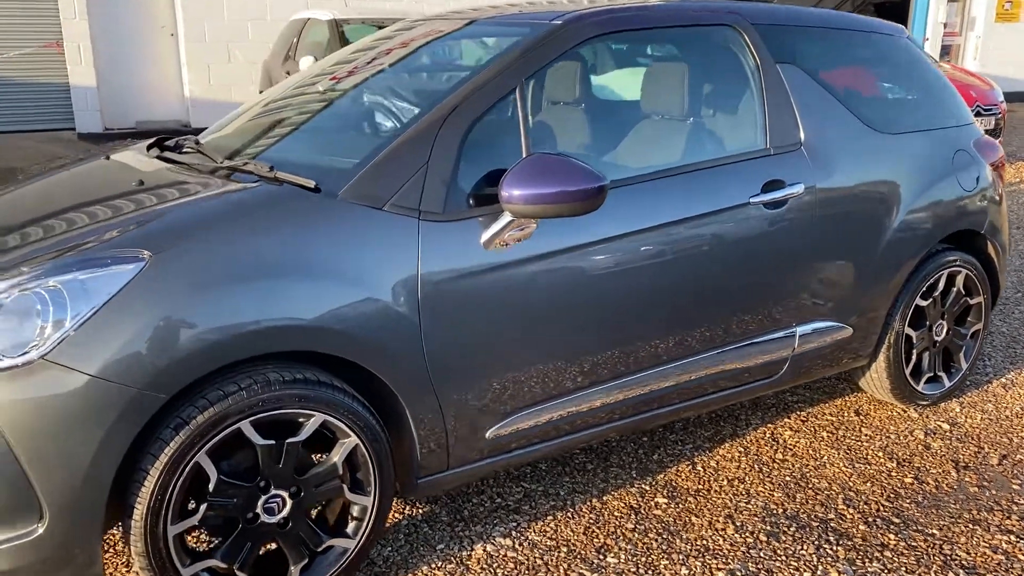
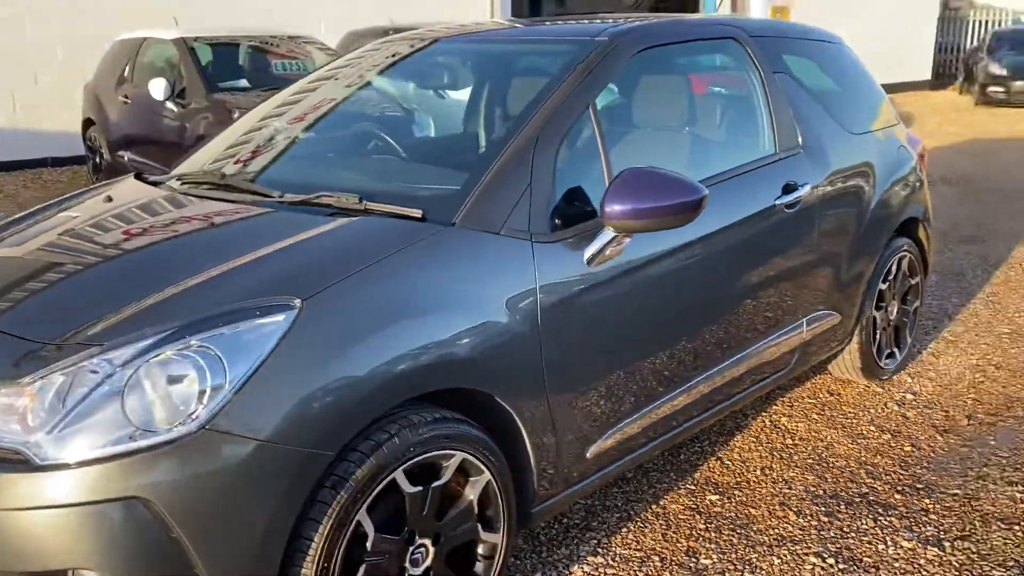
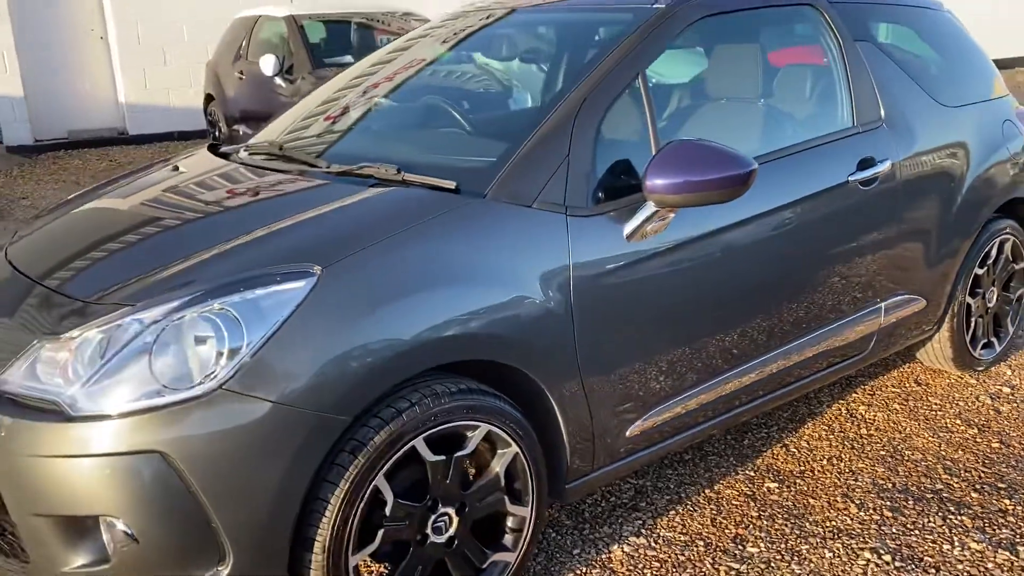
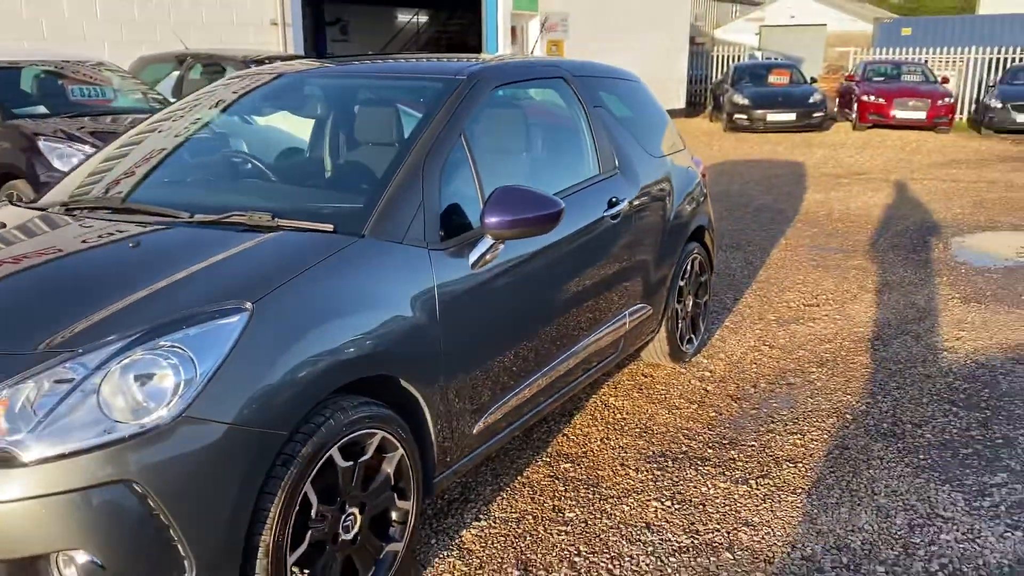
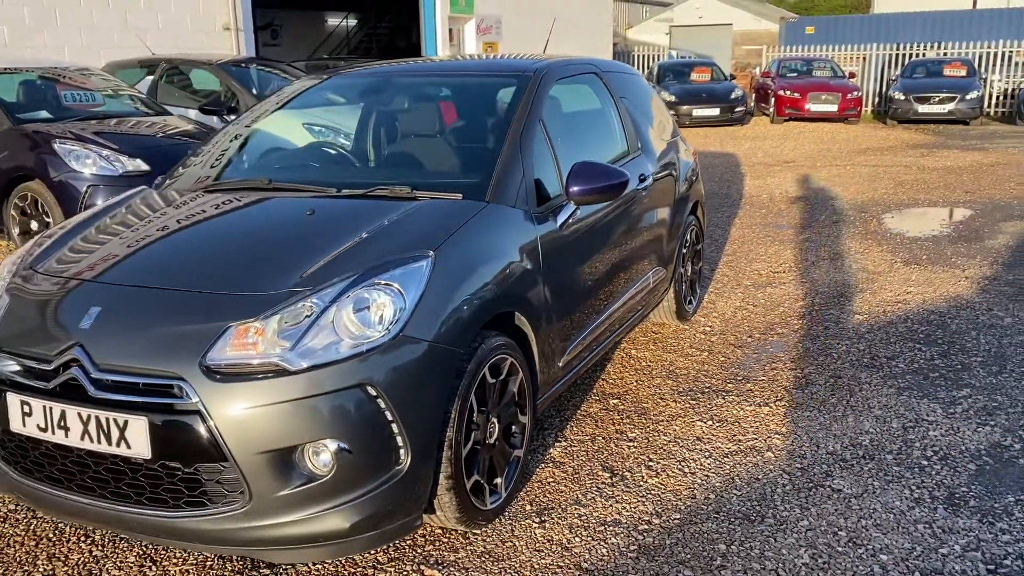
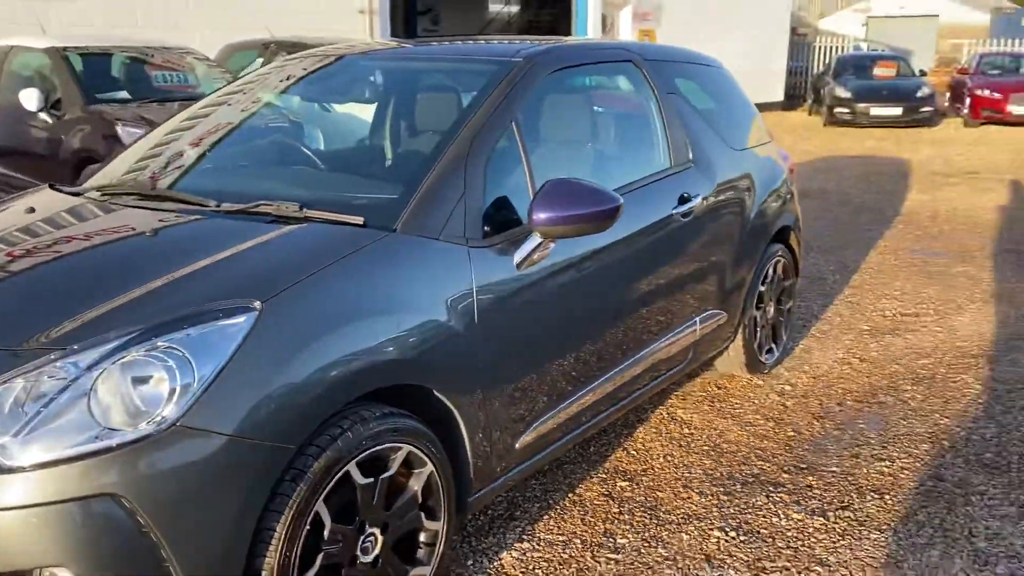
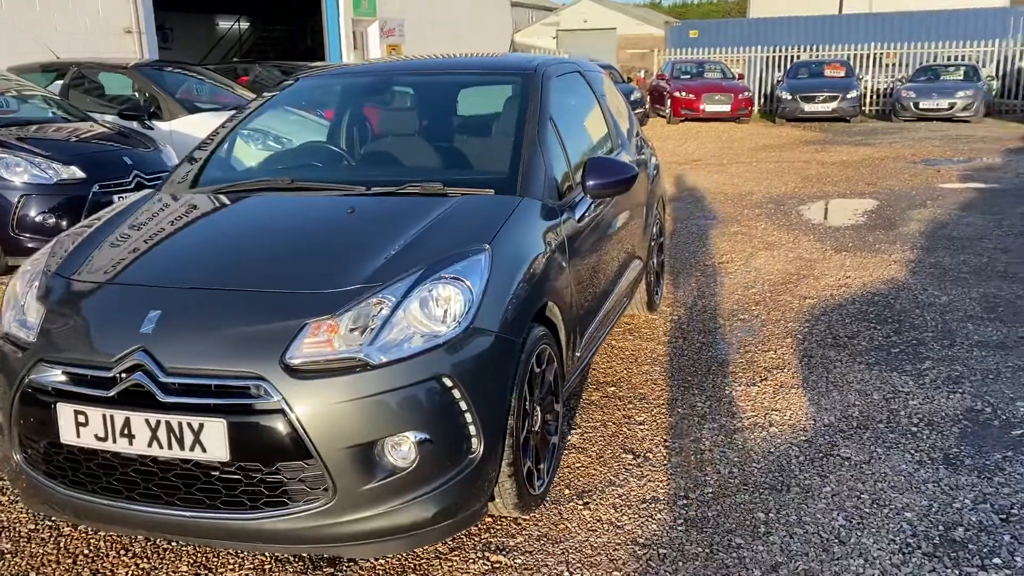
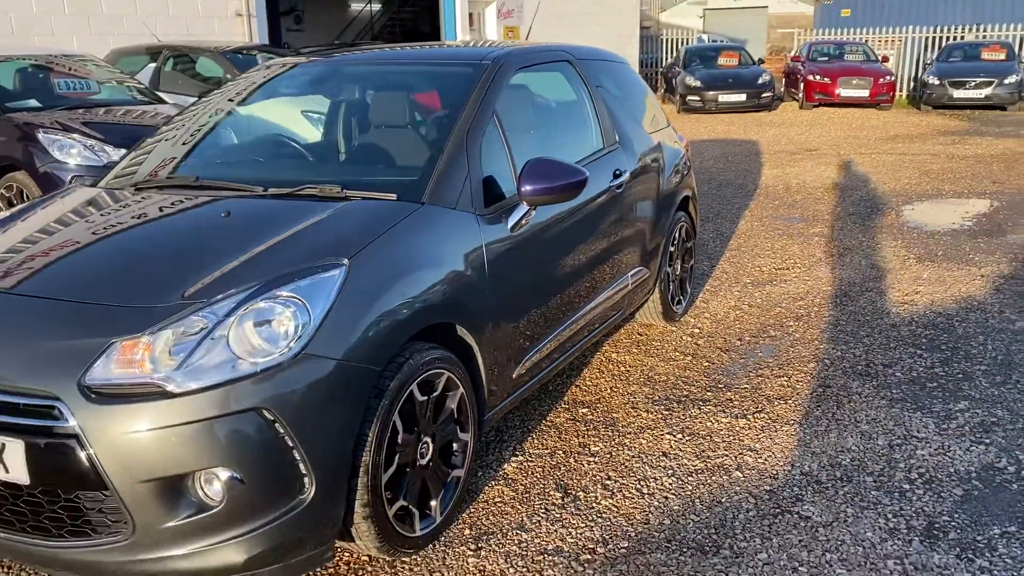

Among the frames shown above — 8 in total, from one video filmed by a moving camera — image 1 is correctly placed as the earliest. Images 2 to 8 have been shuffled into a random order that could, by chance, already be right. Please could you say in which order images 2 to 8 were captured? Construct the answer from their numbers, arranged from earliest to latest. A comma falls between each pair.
3, 2, 6, 4, 8, 5, 7
